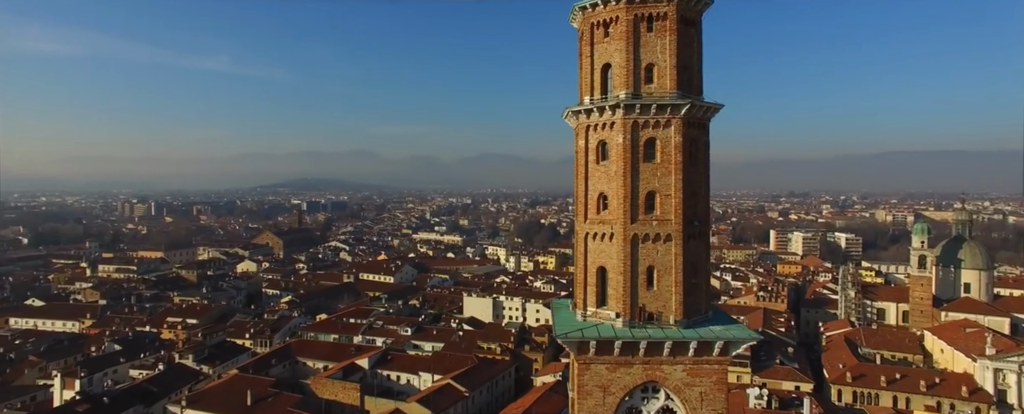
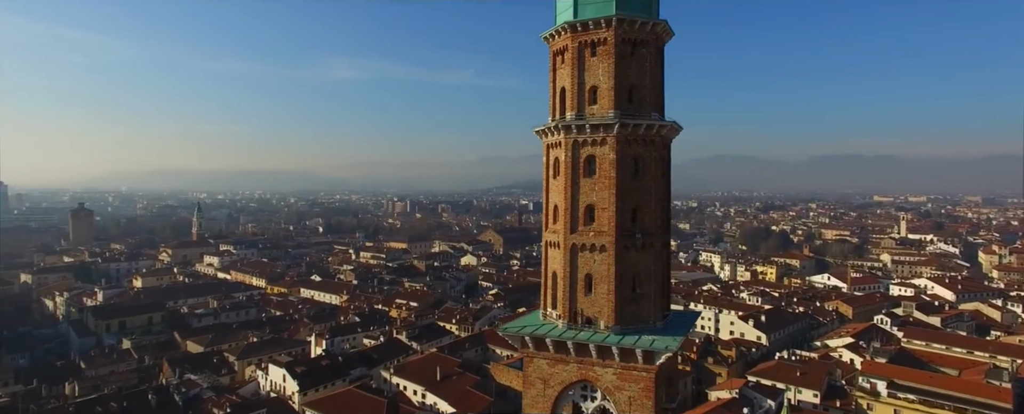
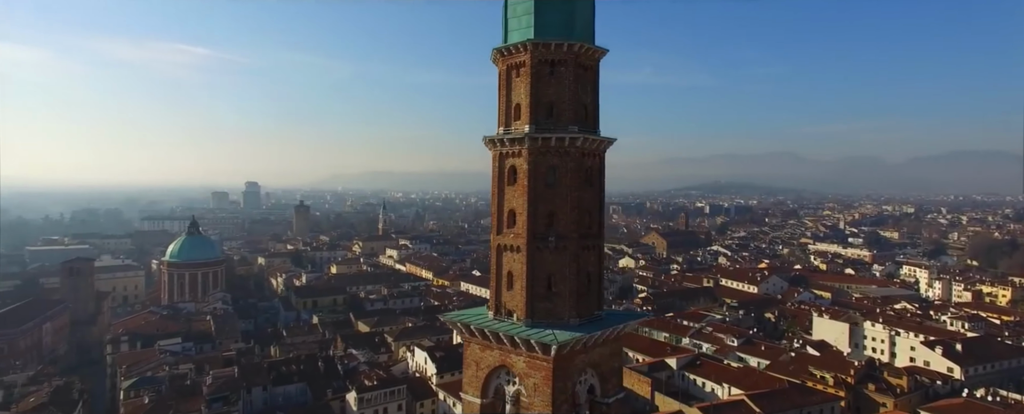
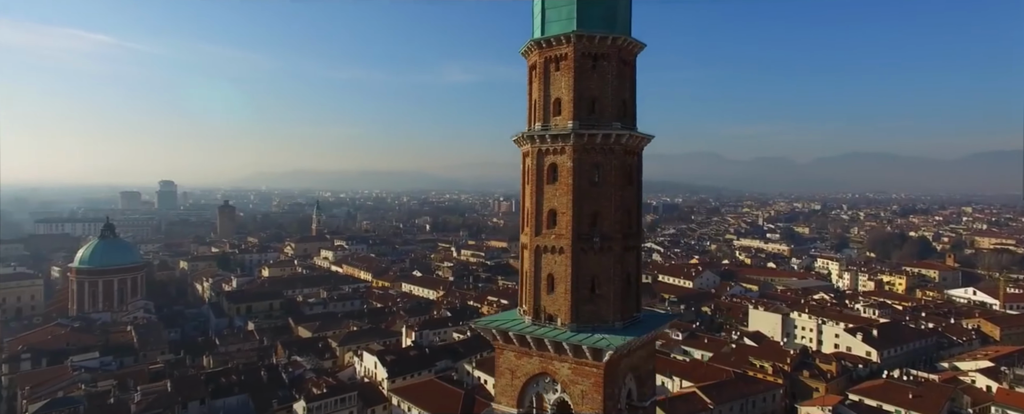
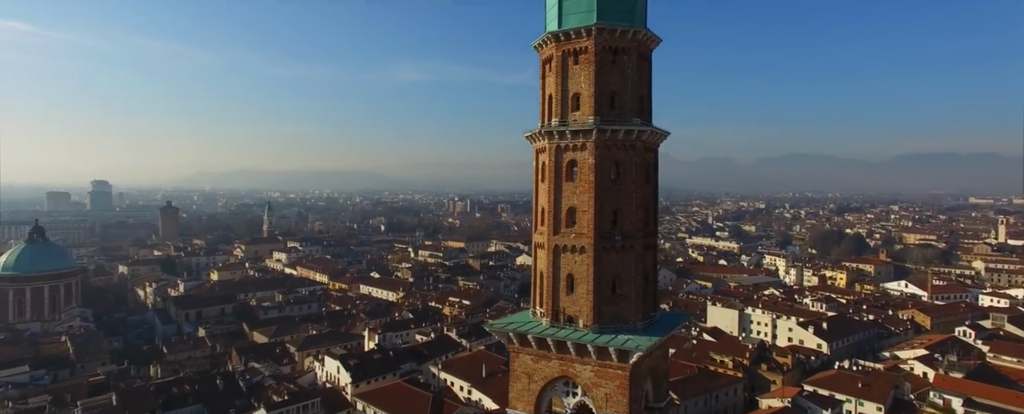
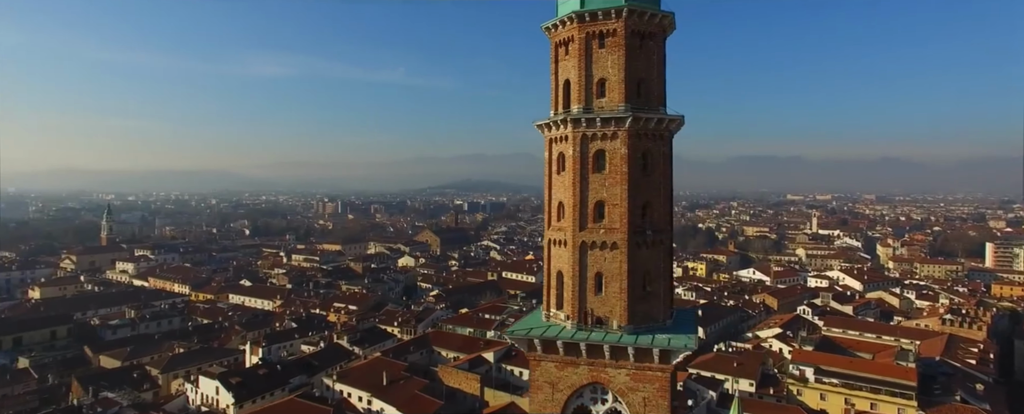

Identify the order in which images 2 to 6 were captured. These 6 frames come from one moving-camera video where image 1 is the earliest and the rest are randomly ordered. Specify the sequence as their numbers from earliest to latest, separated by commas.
6, 2, 5, 4, 3
